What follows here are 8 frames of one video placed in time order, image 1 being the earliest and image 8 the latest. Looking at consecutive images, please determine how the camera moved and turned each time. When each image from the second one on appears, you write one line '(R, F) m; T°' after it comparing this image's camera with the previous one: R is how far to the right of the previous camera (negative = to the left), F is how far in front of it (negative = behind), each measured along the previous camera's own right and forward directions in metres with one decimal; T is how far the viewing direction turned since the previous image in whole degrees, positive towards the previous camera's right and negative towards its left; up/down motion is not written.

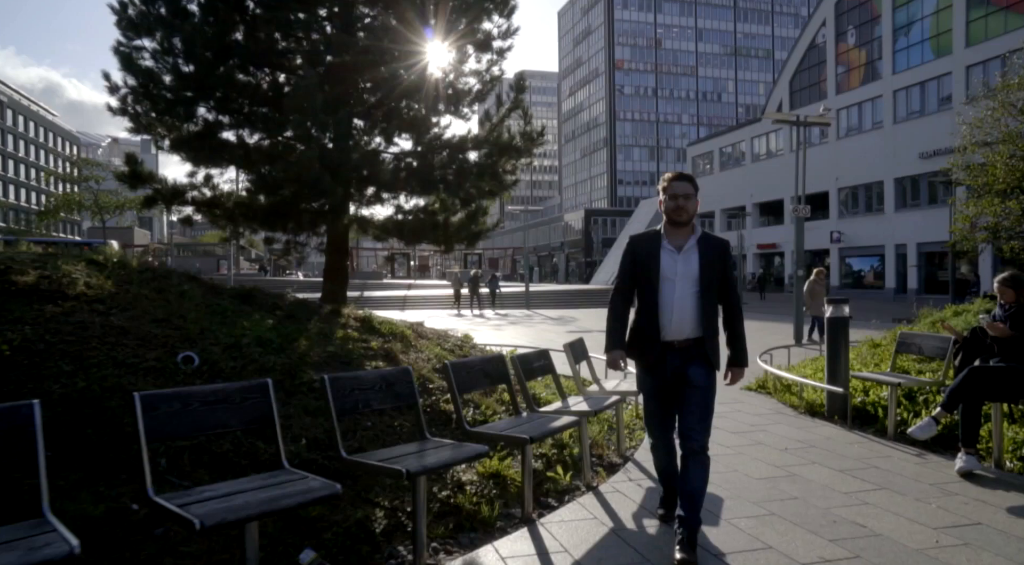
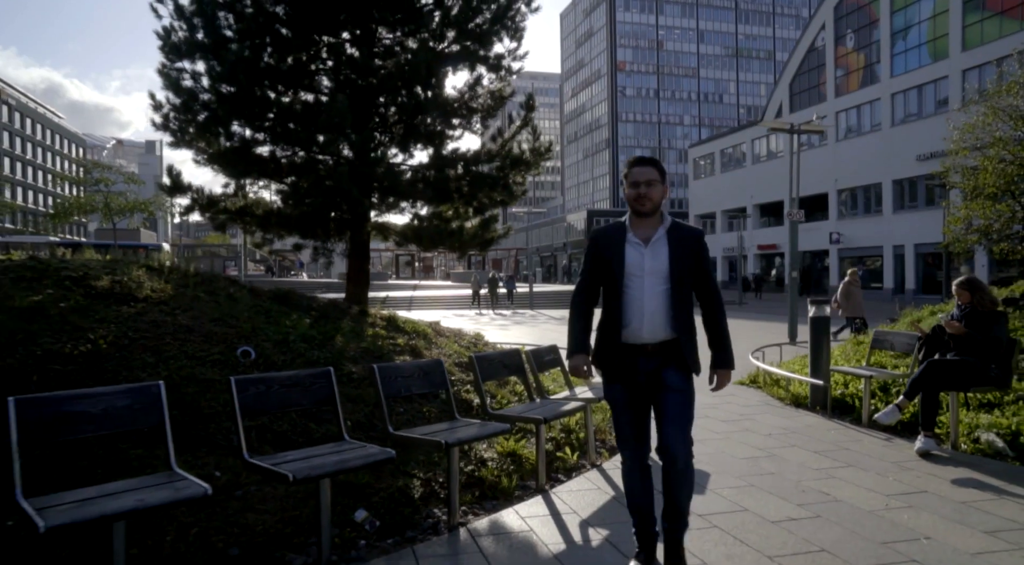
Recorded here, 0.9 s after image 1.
(-0.1, -0.8) m; 0°
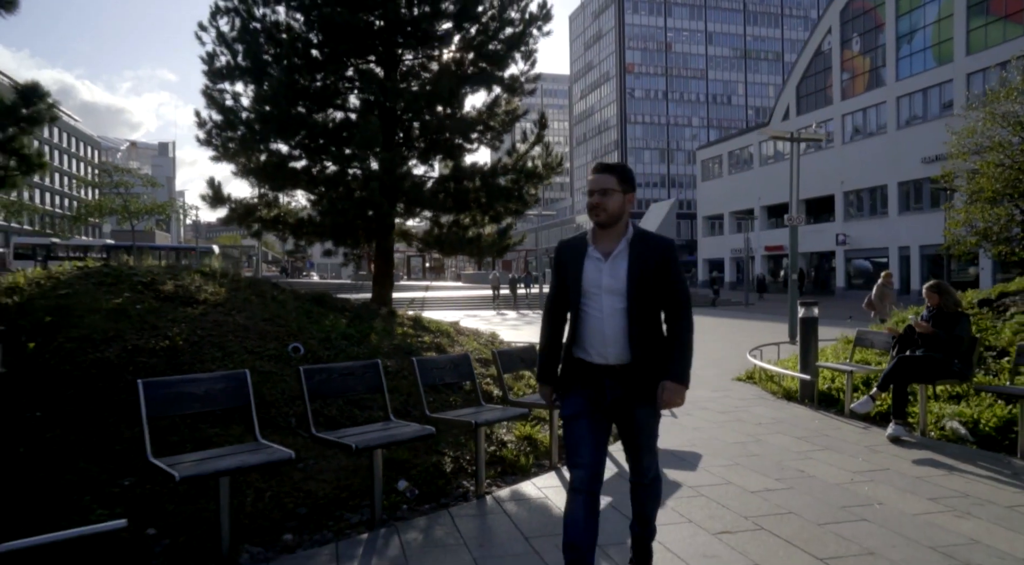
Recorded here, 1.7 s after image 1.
(-0.1, -0.8) m; -1°
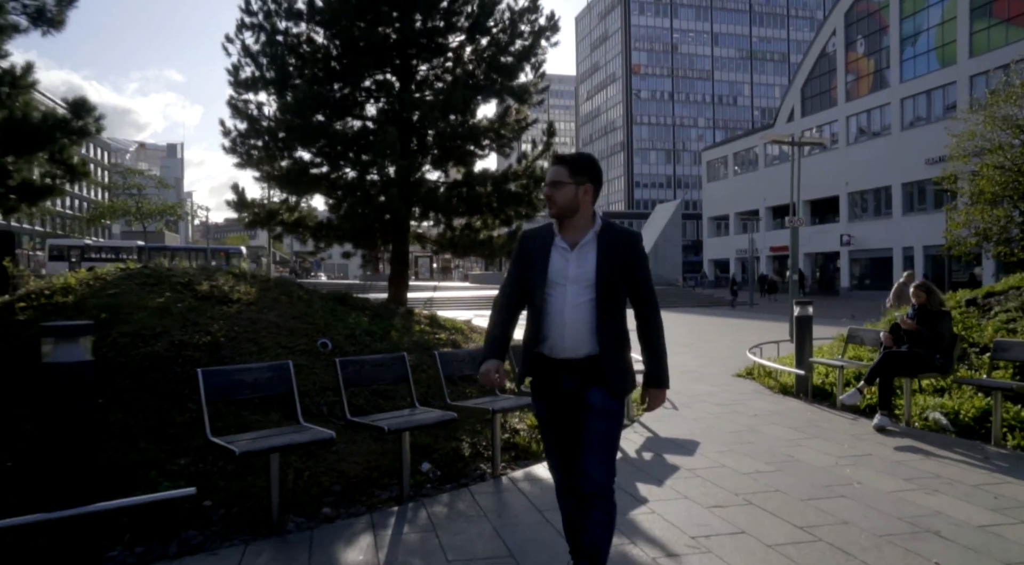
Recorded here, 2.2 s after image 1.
(-0.1, -0.5) m; -1°
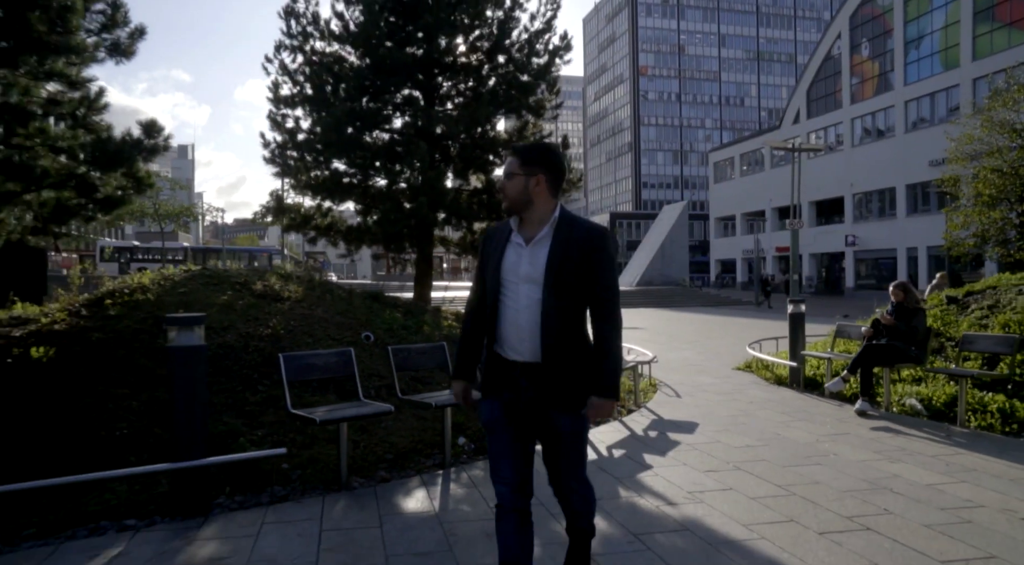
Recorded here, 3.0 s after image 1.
(-0.2, -1.0) m; -1°
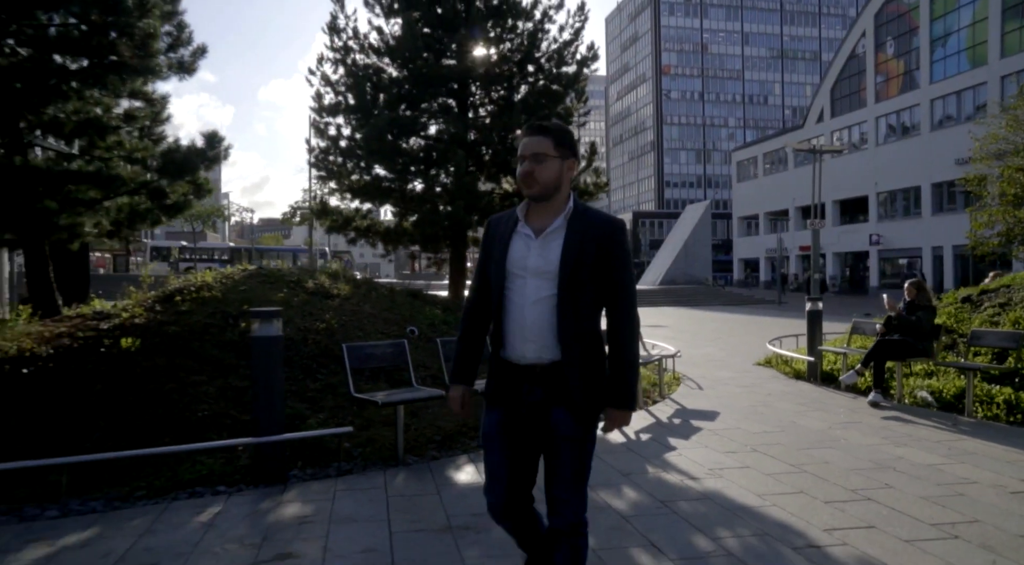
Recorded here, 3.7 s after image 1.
(-0.2, -0.7) m; -2°
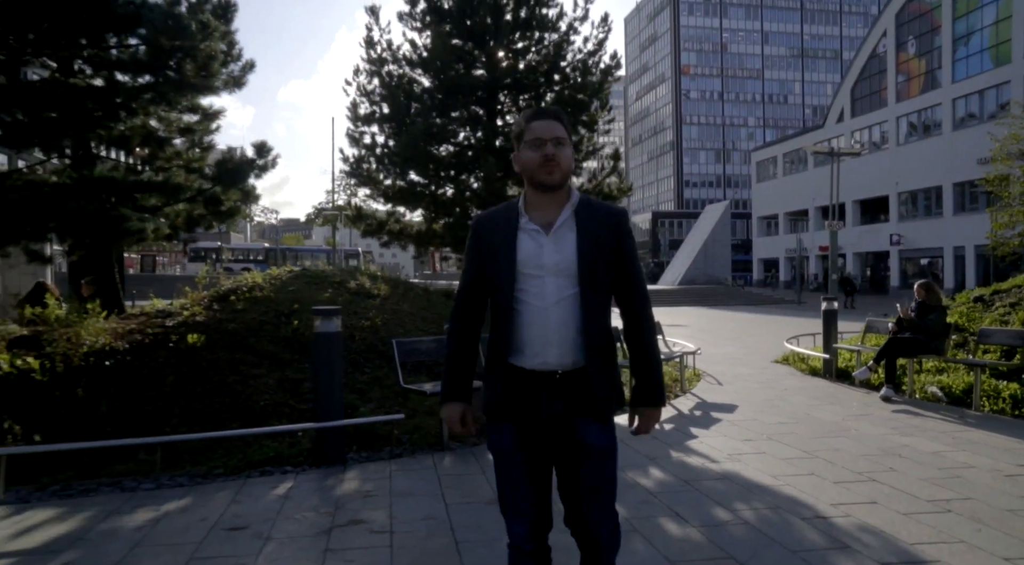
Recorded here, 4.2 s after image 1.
(-0.2, -0.6) m; -2°
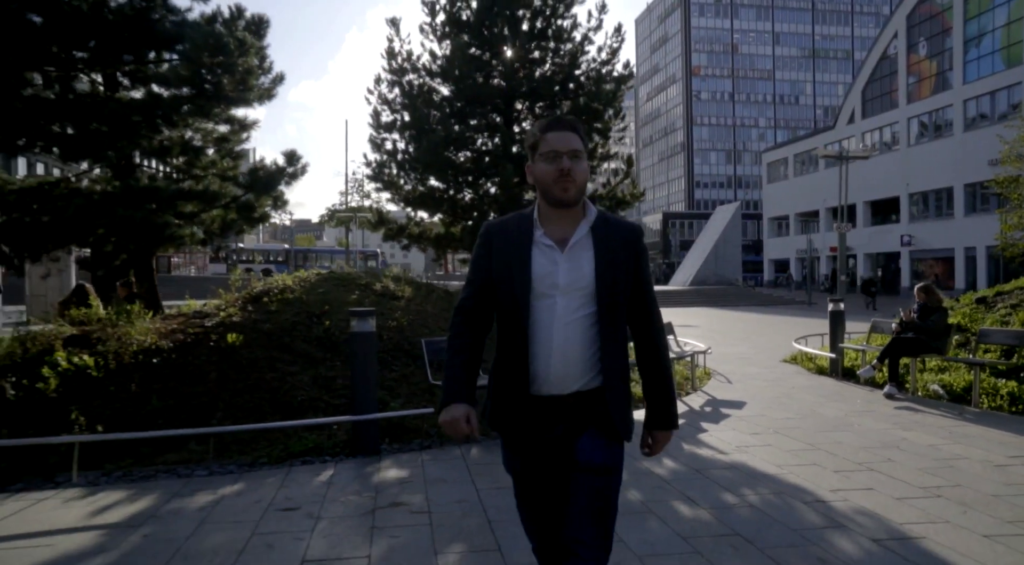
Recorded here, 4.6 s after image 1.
(-0.1, -0.5) m; -1°
